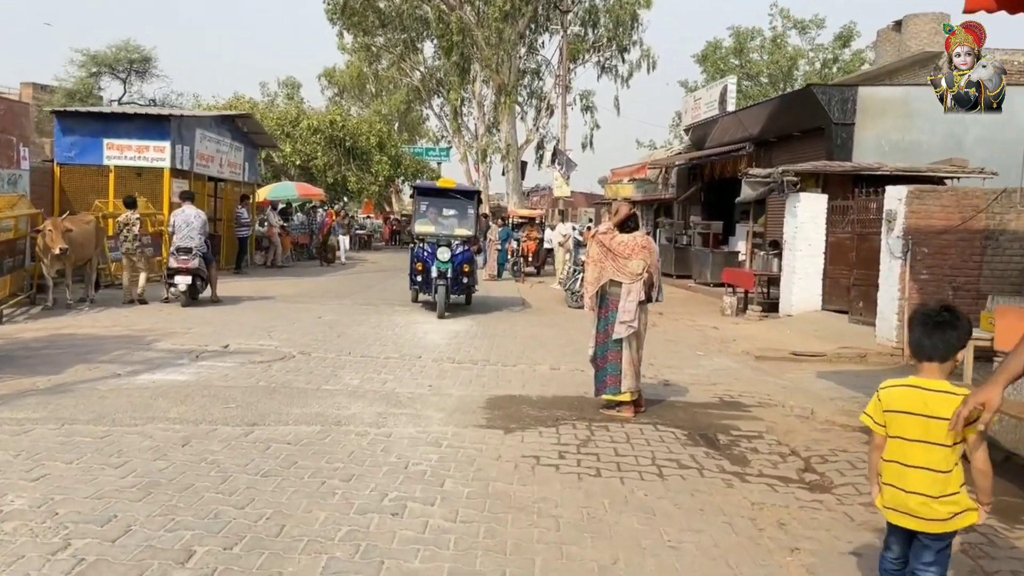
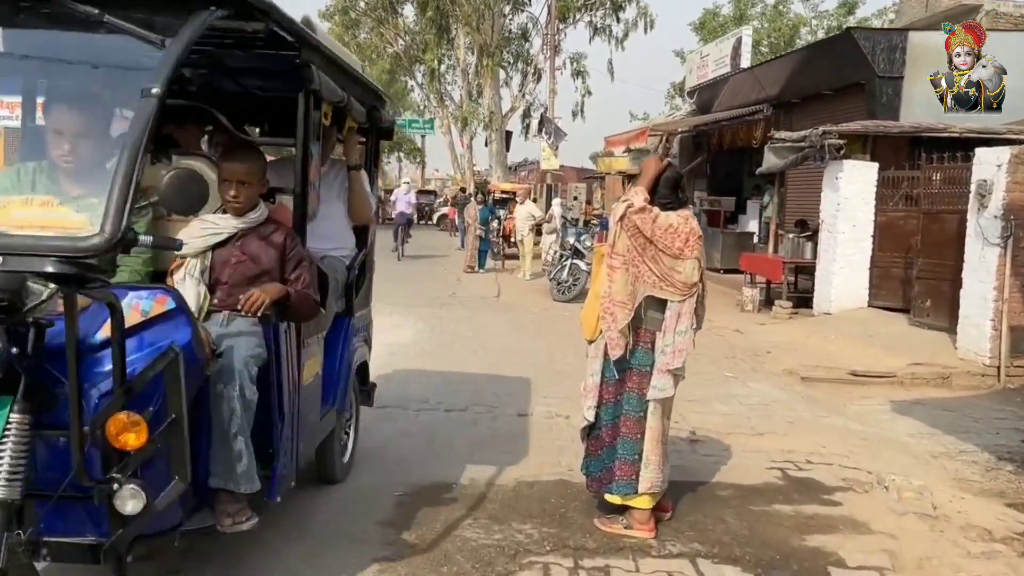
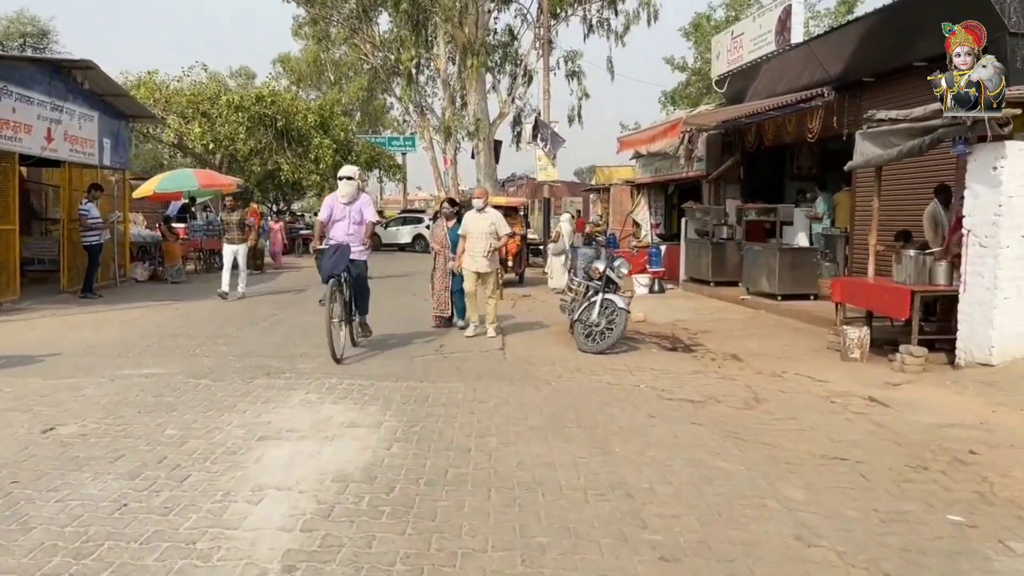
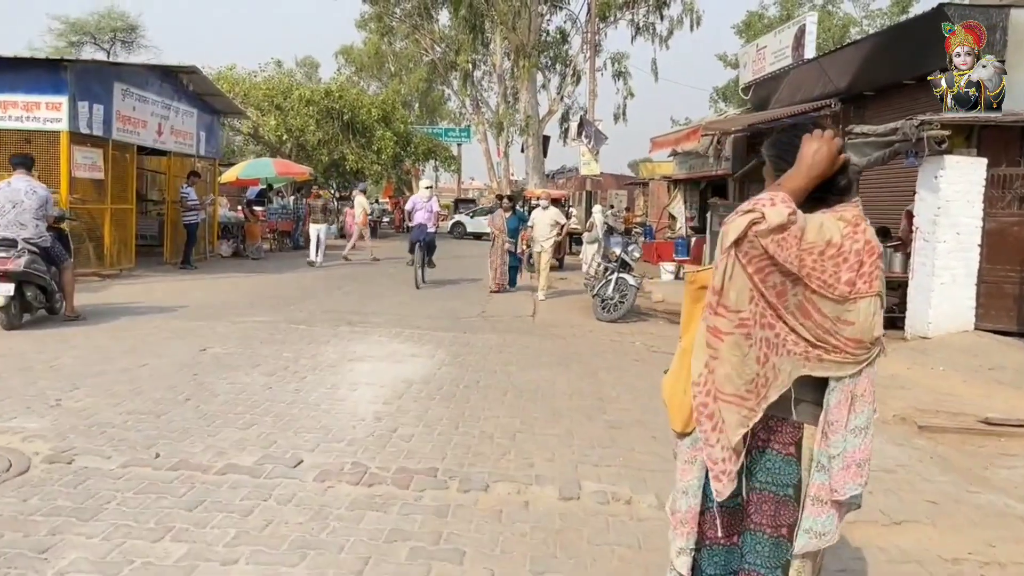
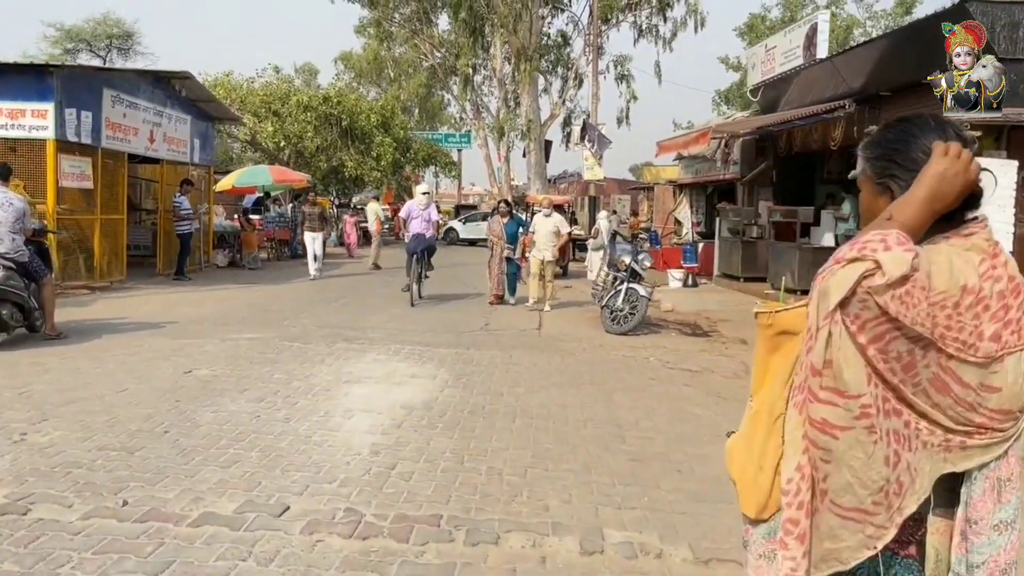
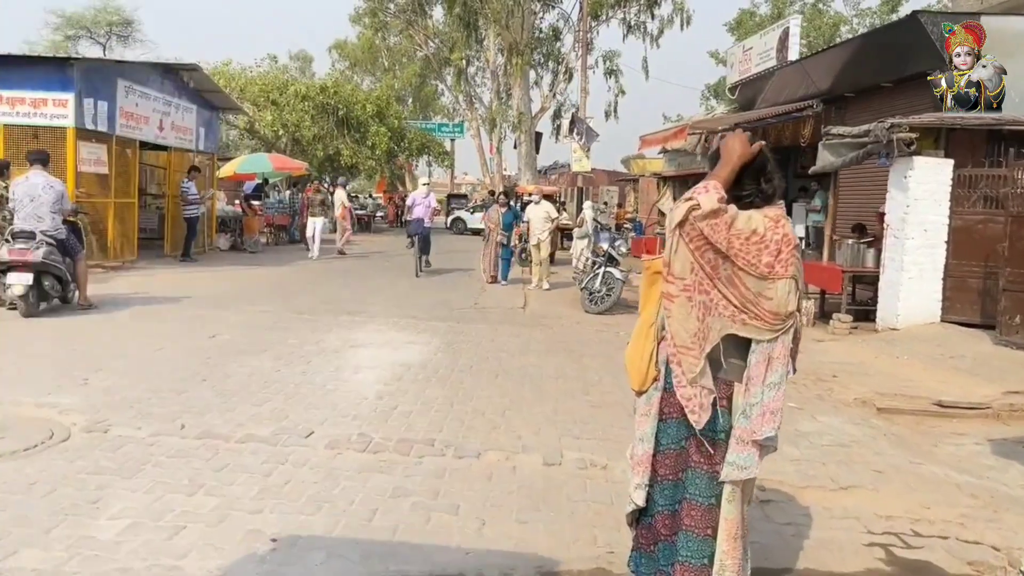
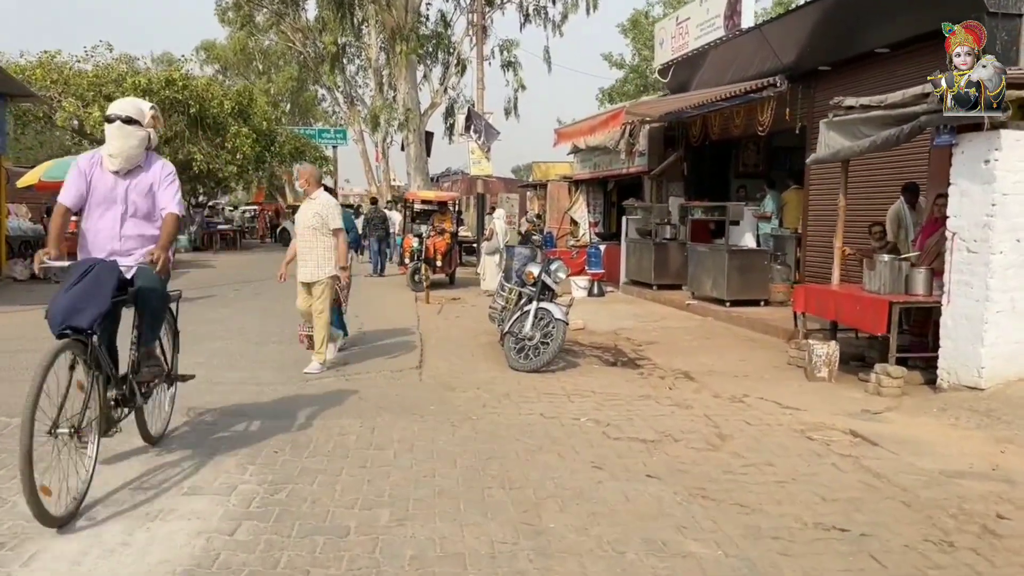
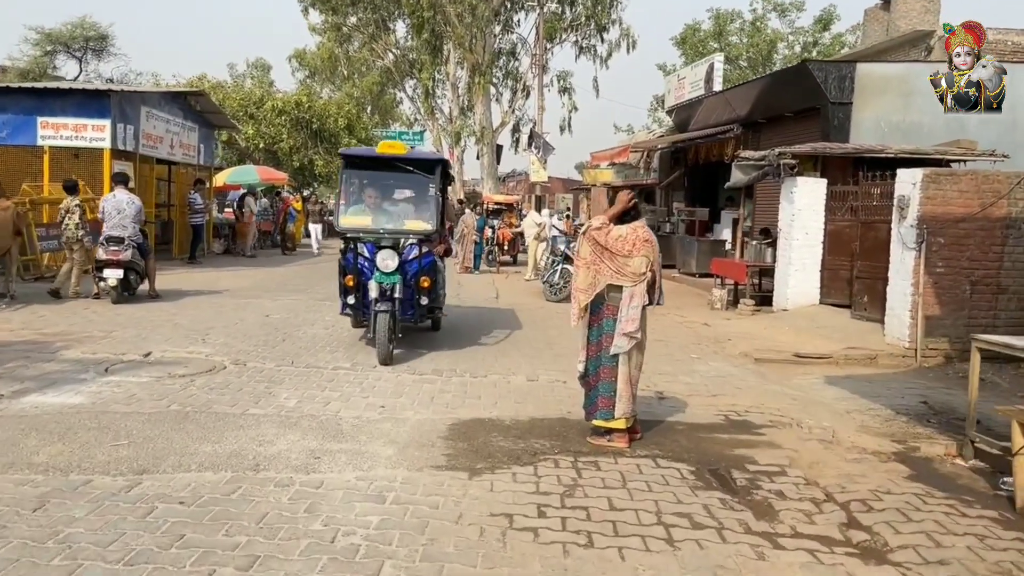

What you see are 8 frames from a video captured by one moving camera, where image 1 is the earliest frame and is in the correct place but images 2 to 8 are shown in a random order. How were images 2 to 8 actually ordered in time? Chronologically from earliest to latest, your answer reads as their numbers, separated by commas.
8, 2, 6, 4, 5, 3, 7
